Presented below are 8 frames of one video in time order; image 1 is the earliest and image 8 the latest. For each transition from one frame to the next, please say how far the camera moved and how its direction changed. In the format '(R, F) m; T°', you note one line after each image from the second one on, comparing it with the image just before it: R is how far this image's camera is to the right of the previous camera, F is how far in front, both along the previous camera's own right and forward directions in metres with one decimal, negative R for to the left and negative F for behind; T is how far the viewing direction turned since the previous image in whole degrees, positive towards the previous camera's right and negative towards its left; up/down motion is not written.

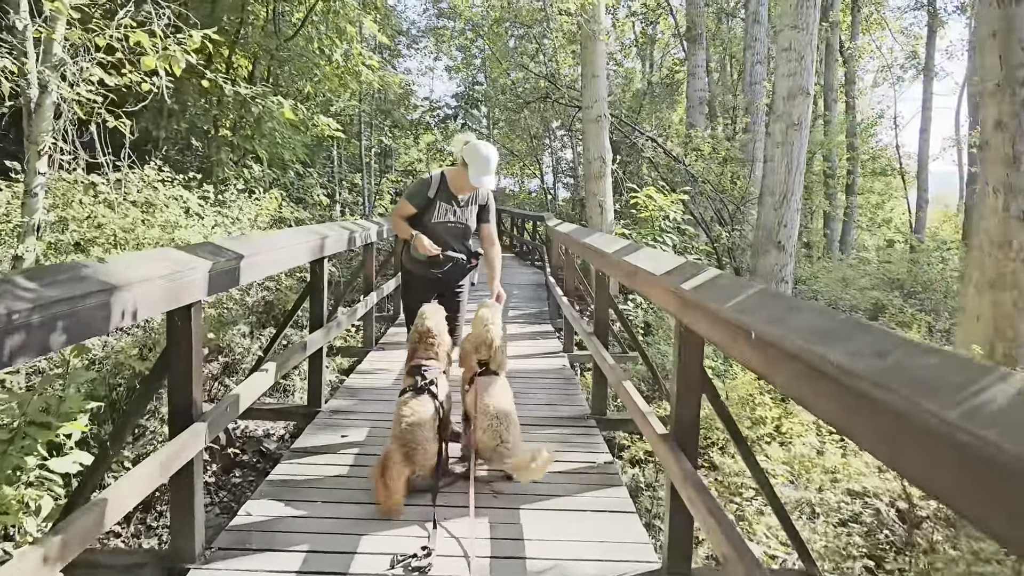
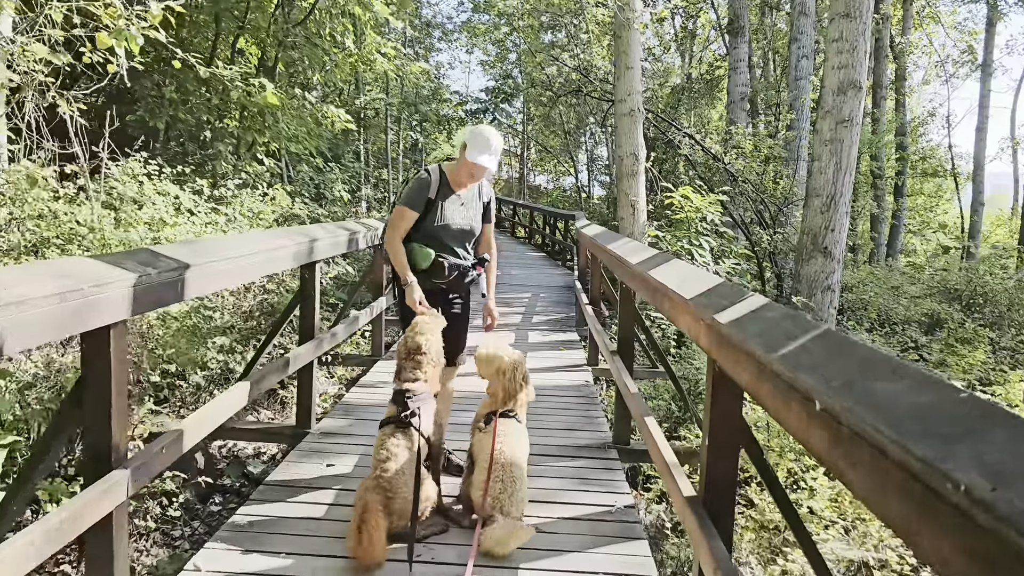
(+0.1, +0.6) m; -2°
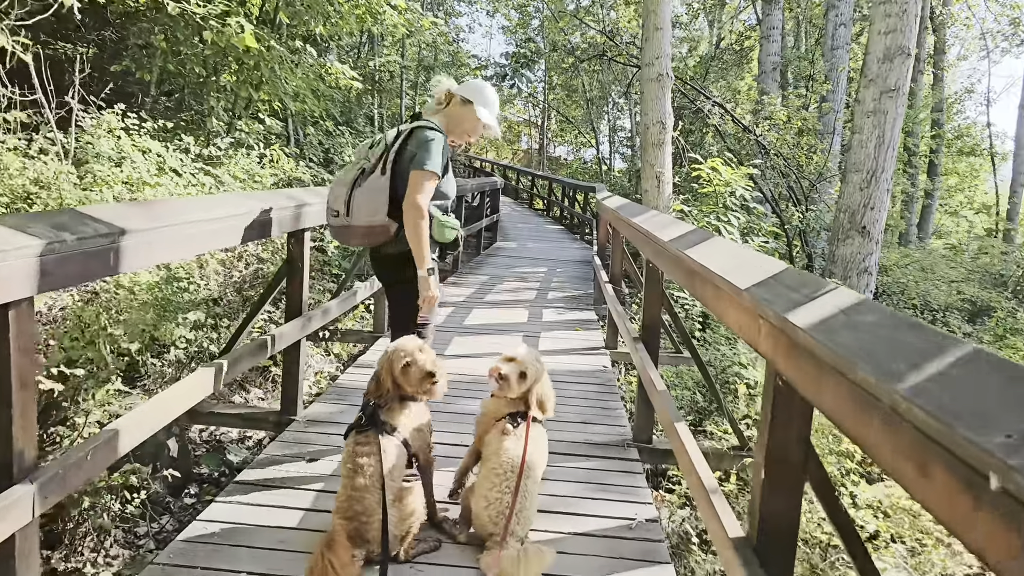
(0.0, +0.5) m; -1°
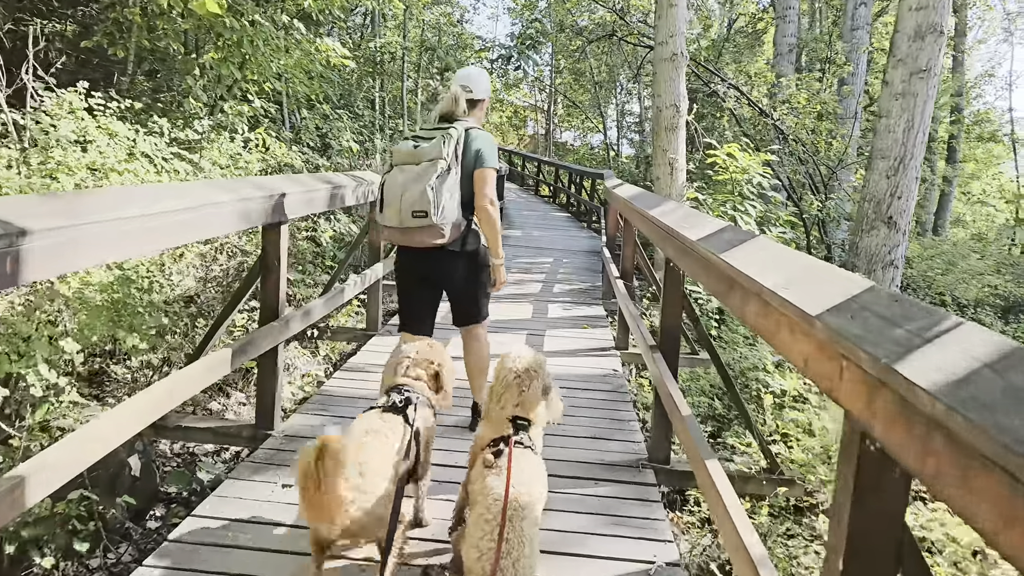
(0.0, +0.5) m; 0°
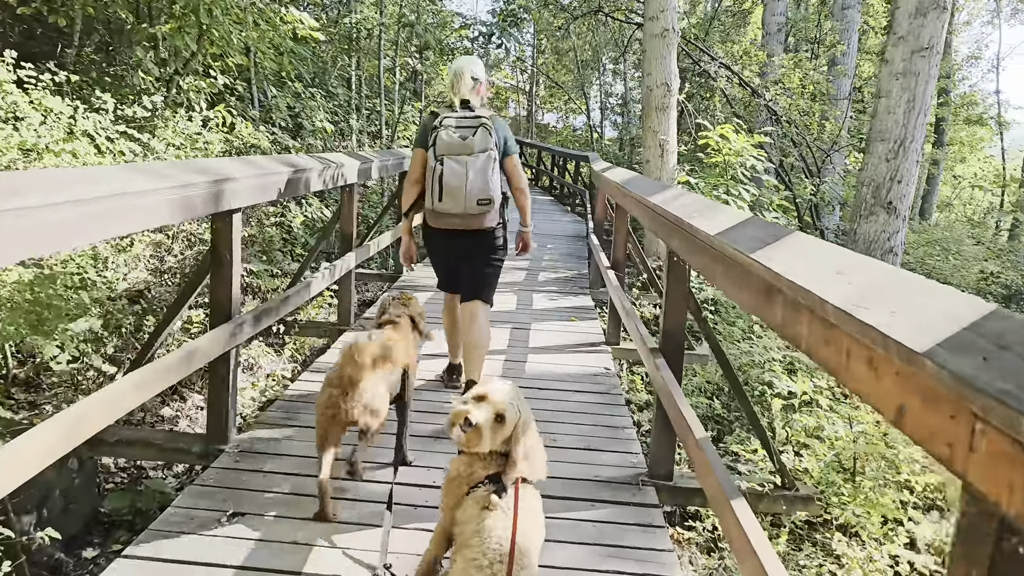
(0.0, +0.4) m; +1°
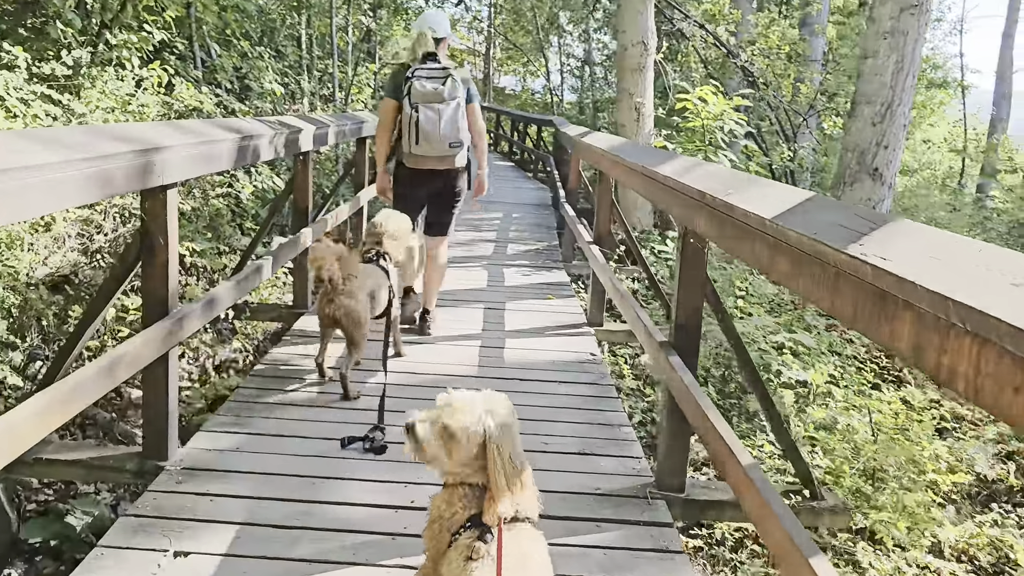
(-0.1, +0.5) m; +3°
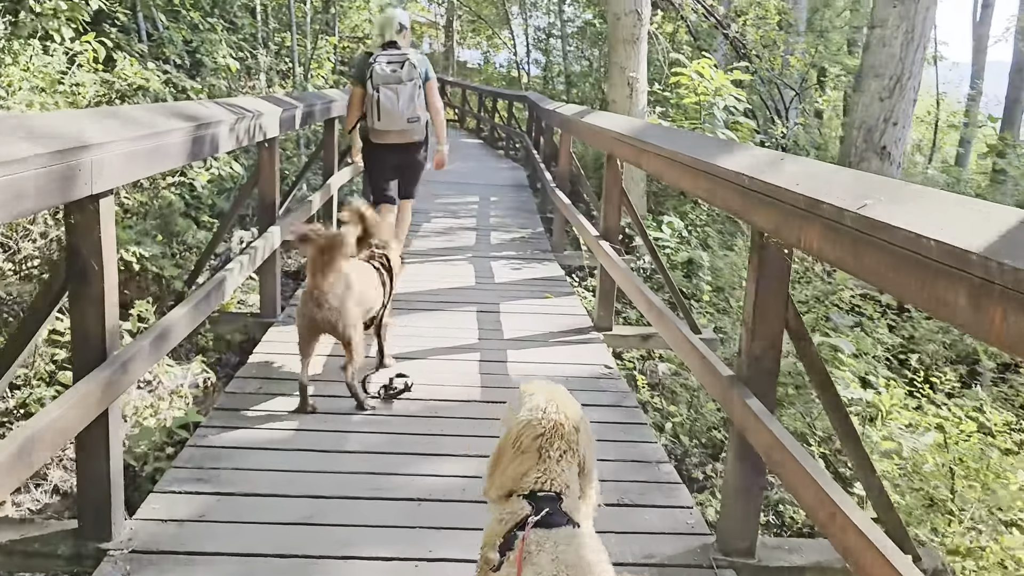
(-0.2, +0.6) m; +3°
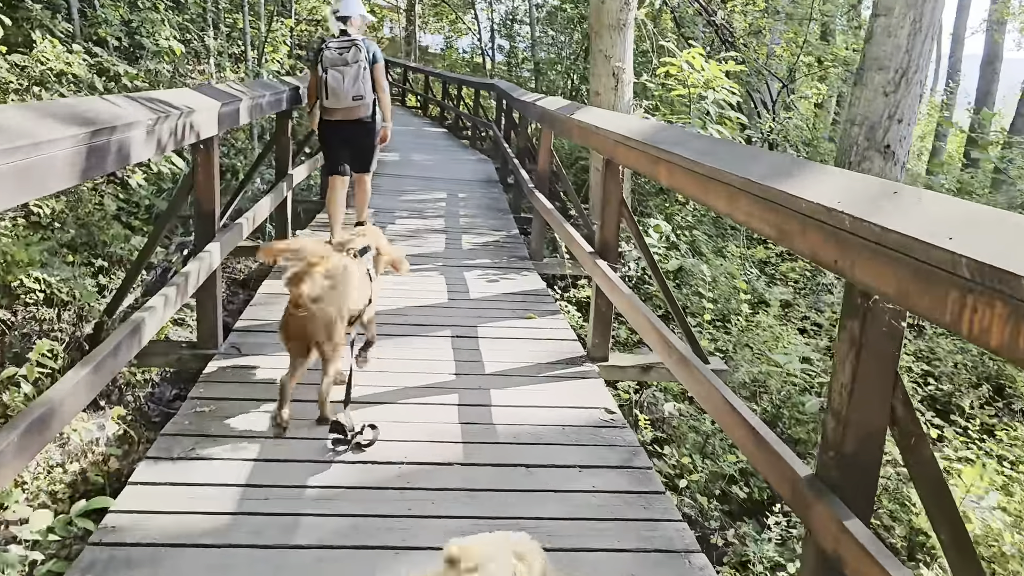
(-0.1, +0.6) m; +3°
